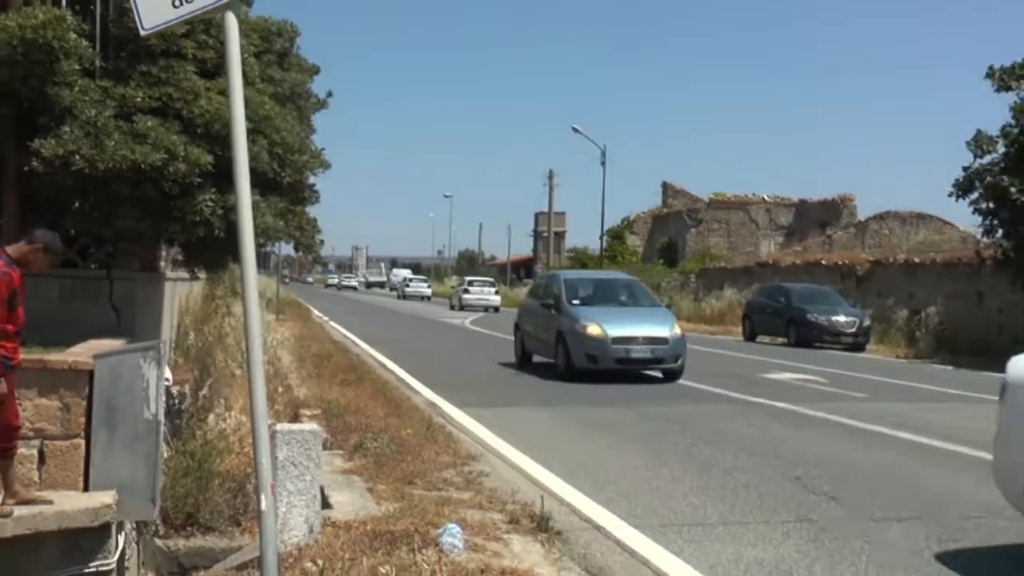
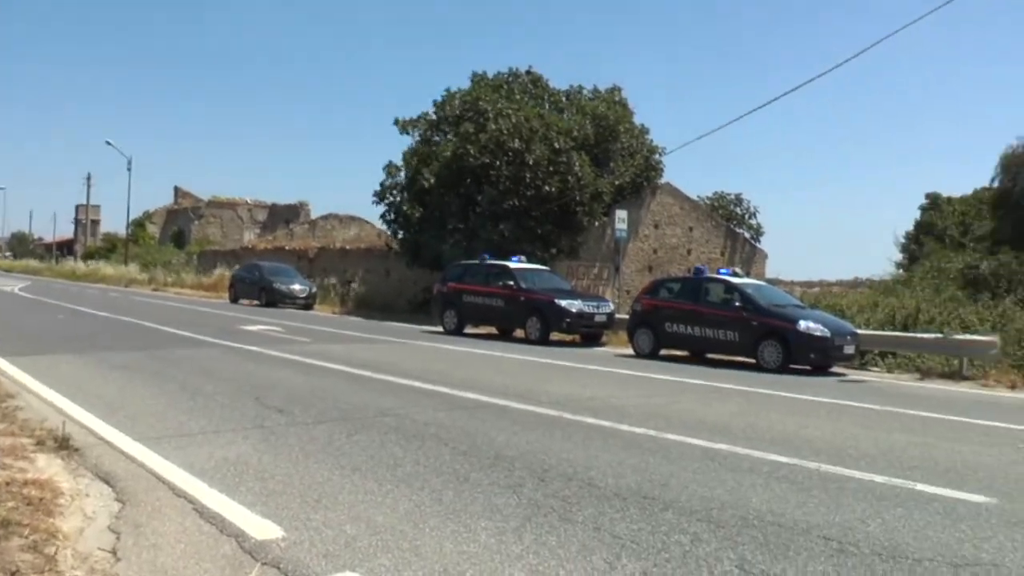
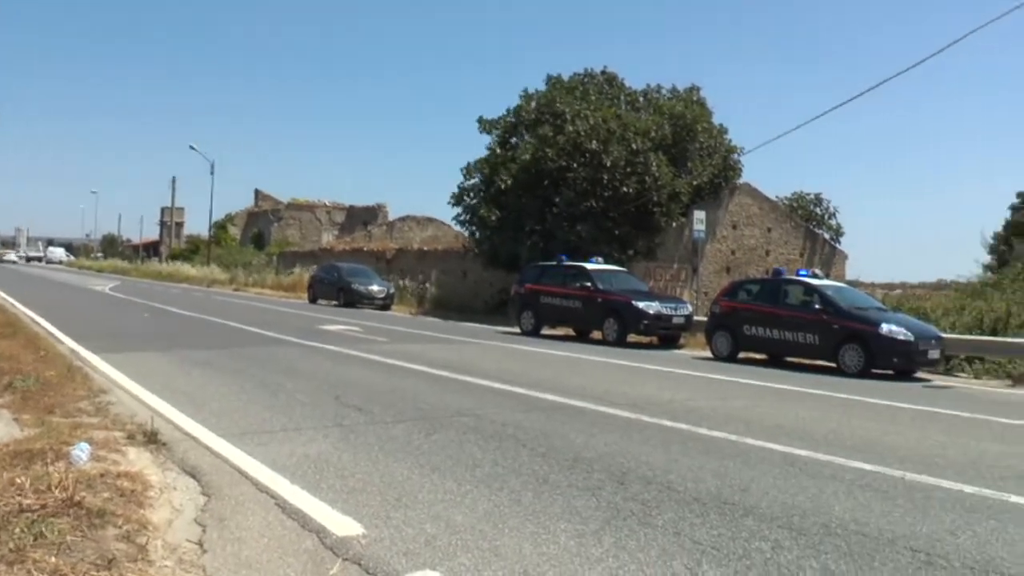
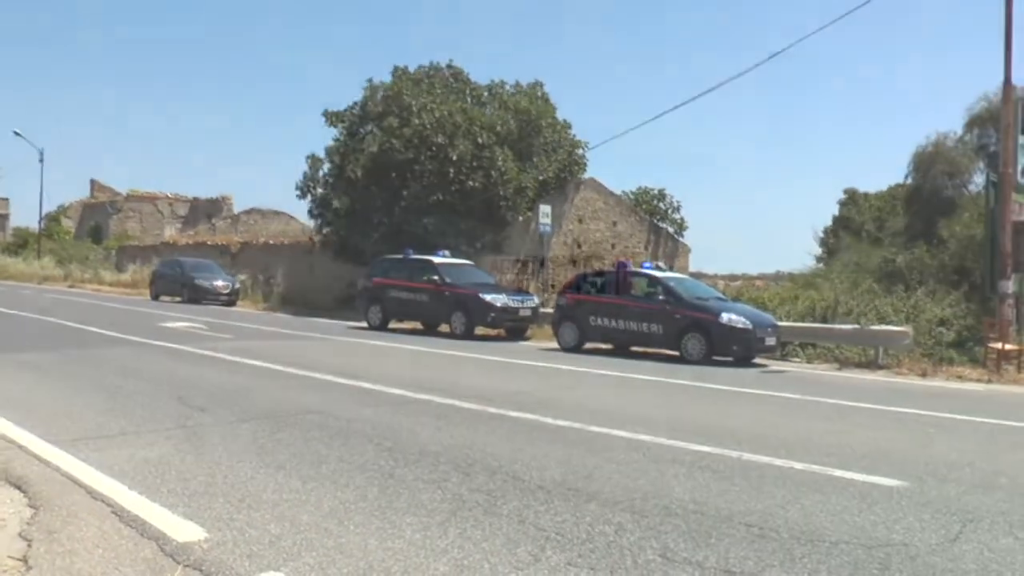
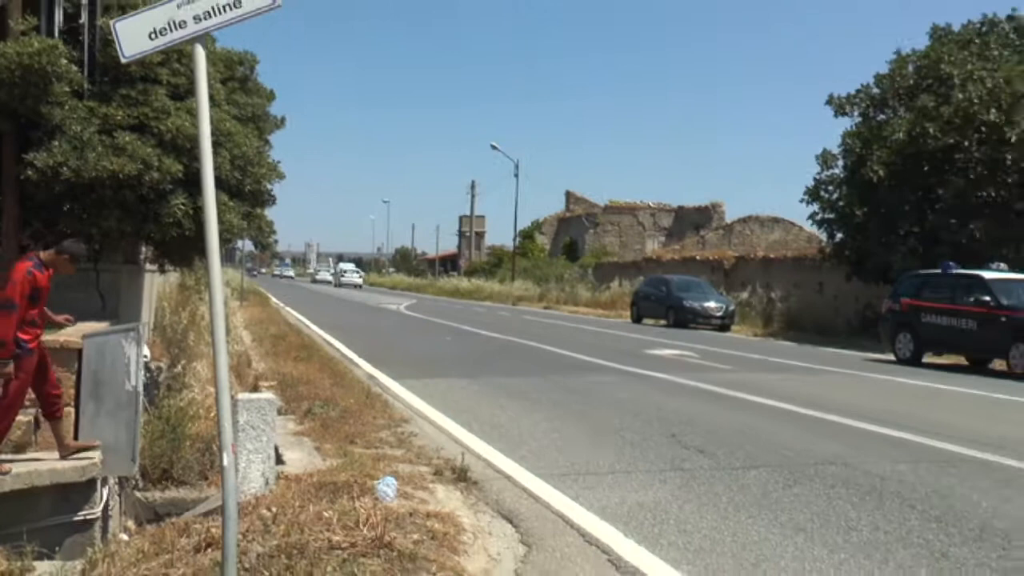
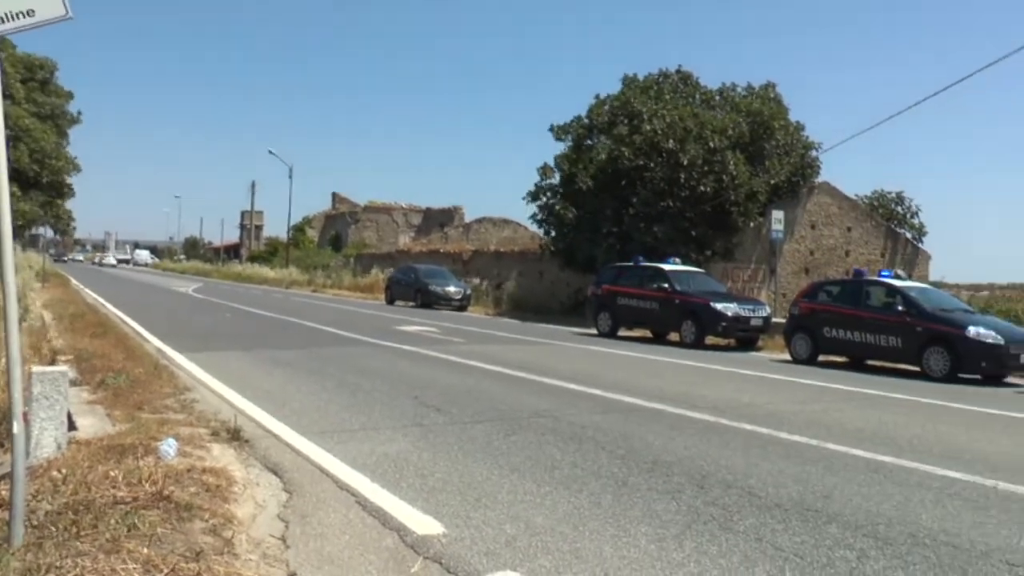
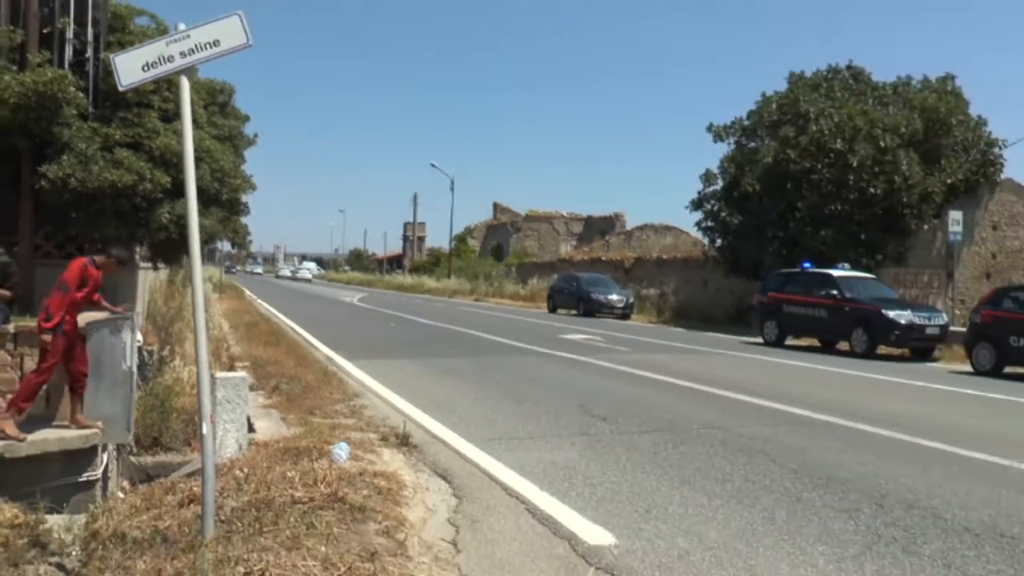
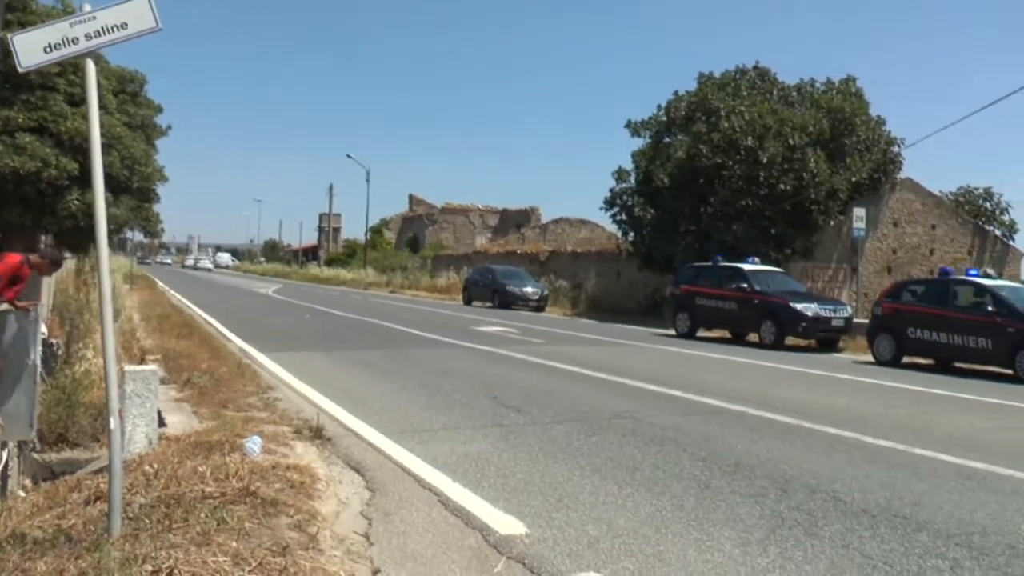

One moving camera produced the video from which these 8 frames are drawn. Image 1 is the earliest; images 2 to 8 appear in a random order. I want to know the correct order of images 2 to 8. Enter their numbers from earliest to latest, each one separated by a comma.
5, 7, 8, 6, 3, 2, 4
